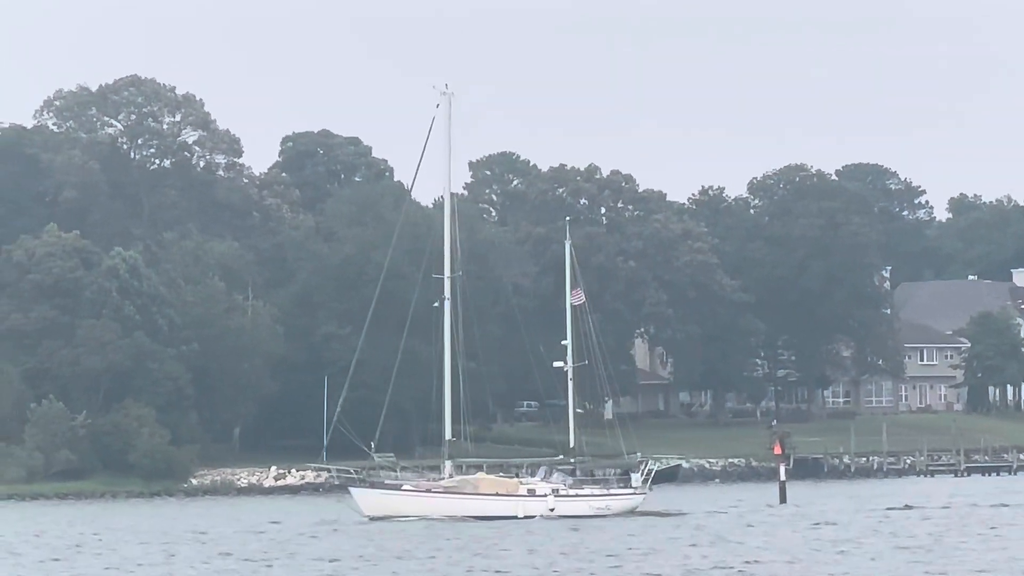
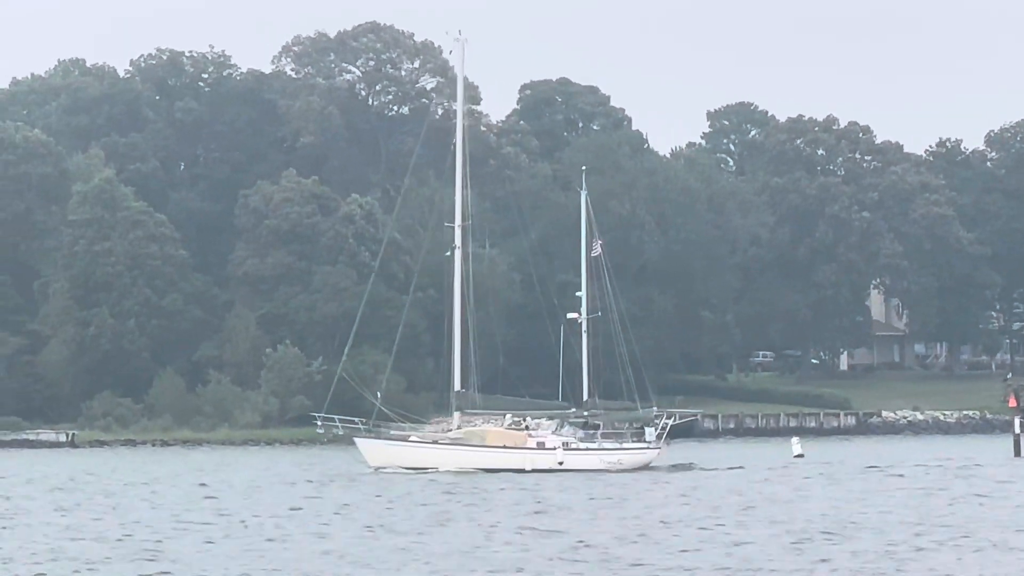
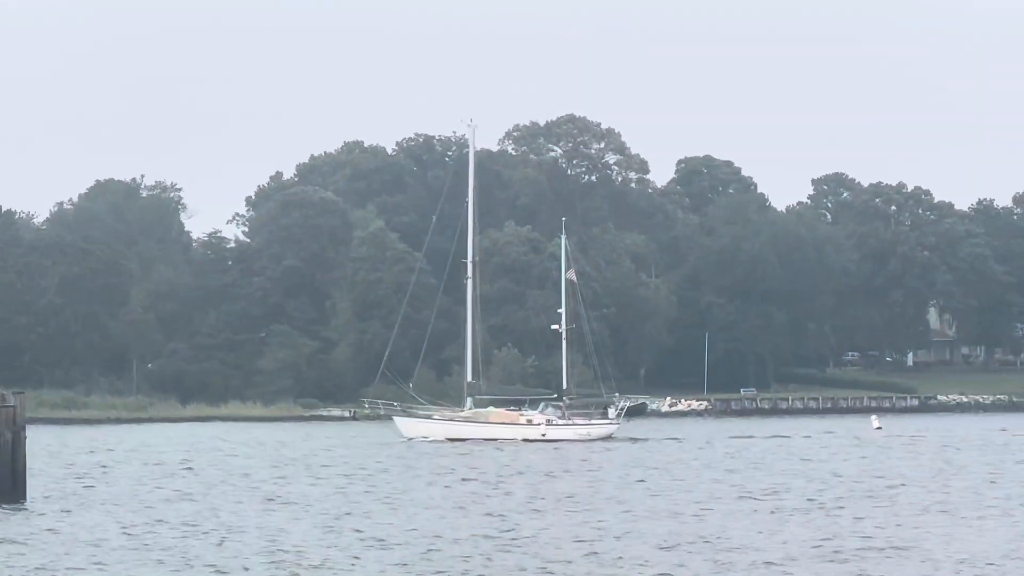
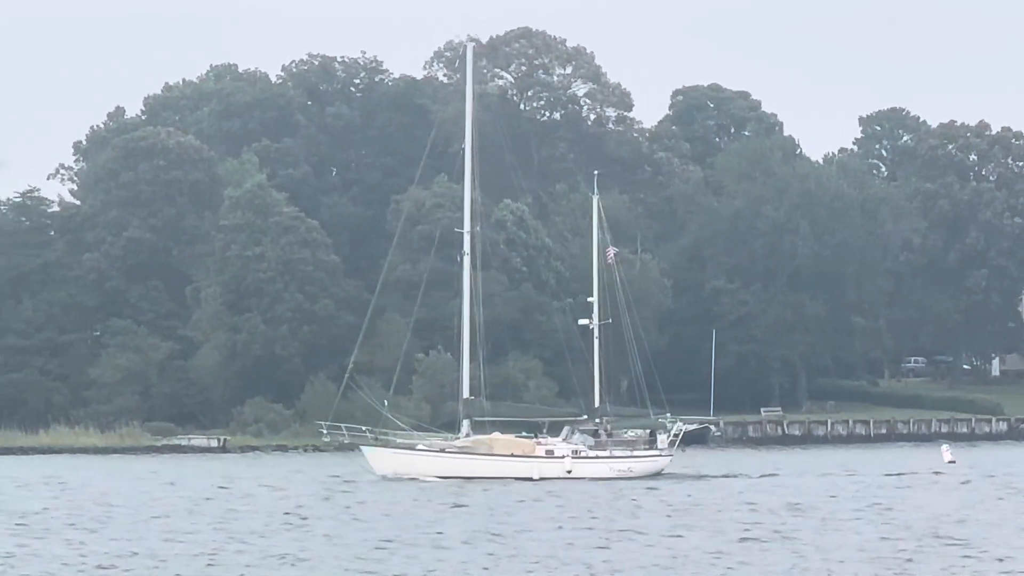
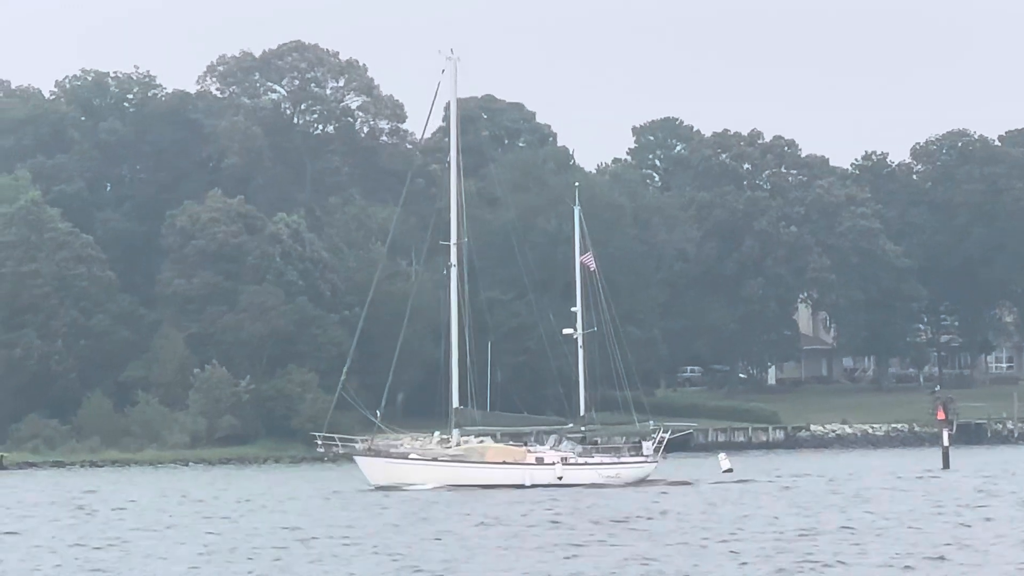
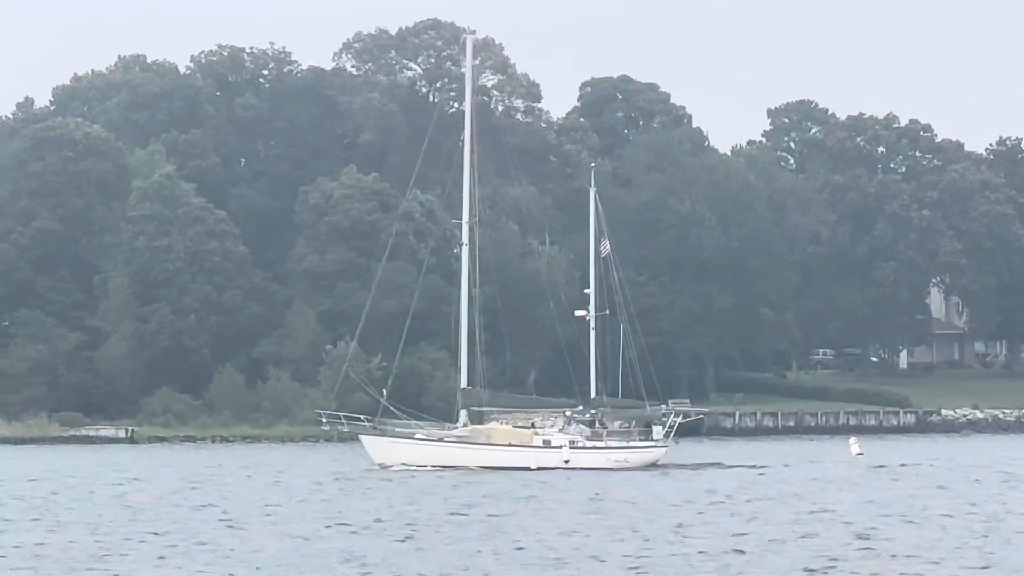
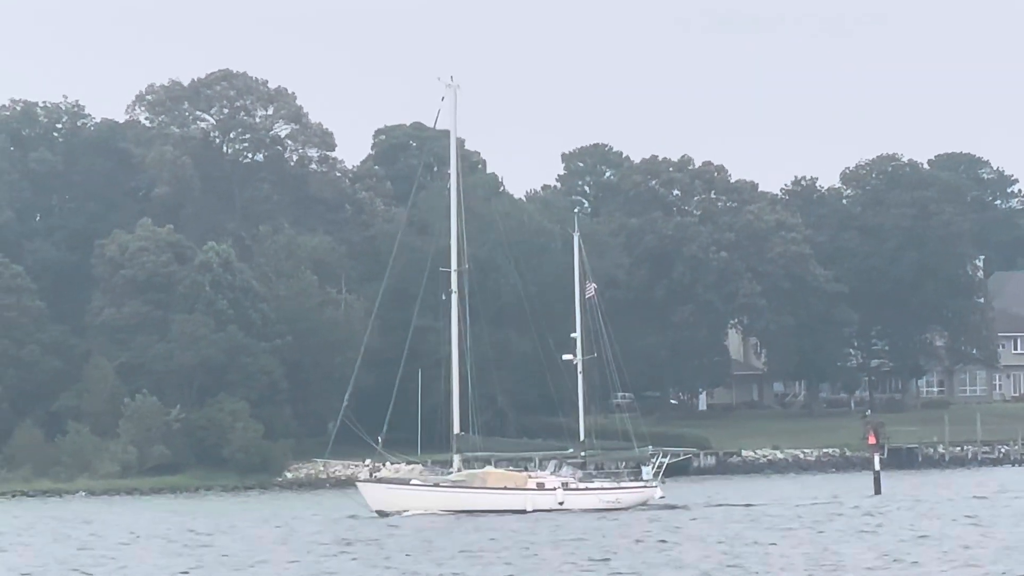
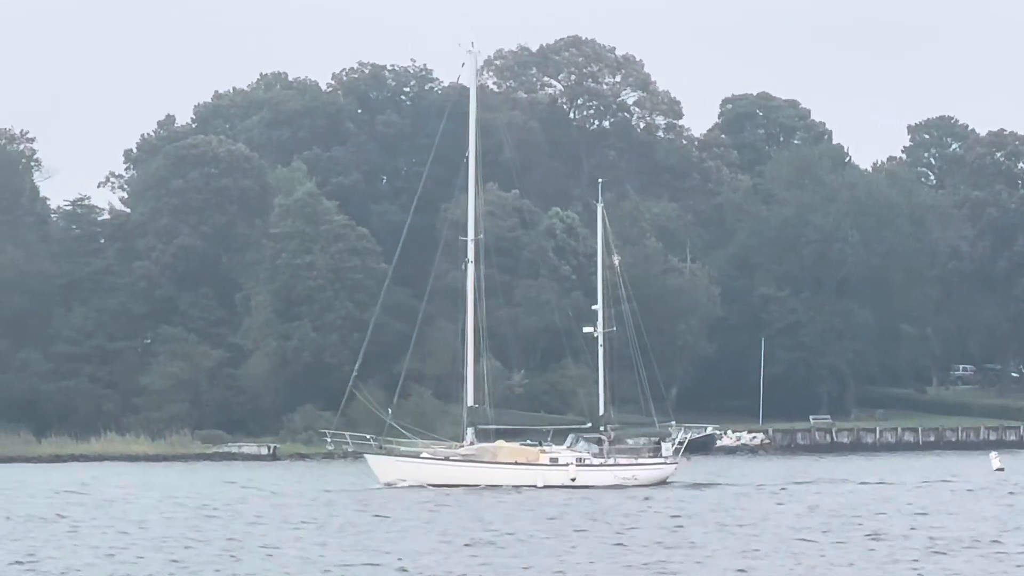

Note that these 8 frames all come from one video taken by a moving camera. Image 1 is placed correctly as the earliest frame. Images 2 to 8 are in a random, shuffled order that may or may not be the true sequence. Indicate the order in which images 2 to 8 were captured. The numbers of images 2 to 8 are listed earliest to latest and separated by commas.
7, 5, 2, 6, 4, 8, 3
